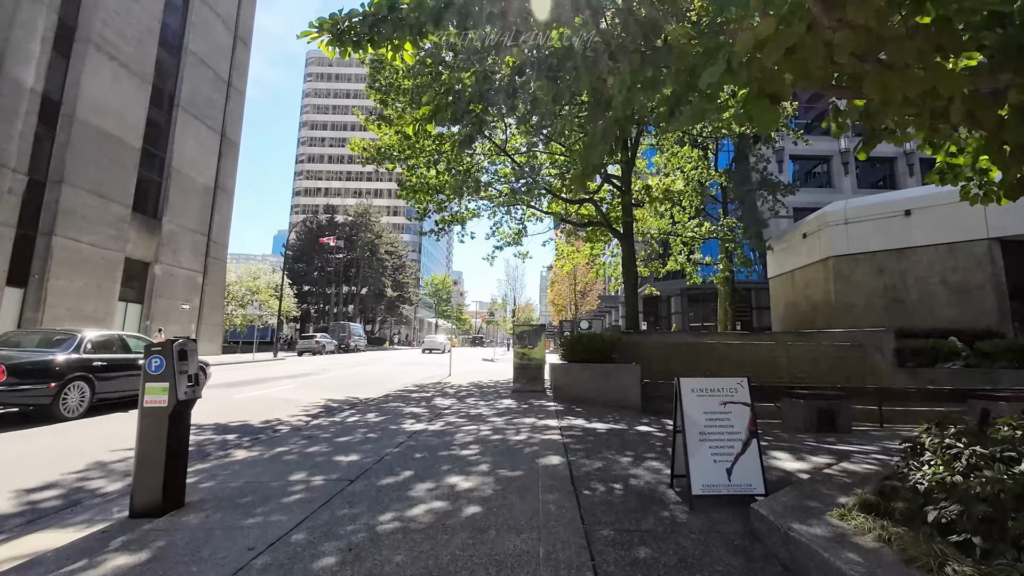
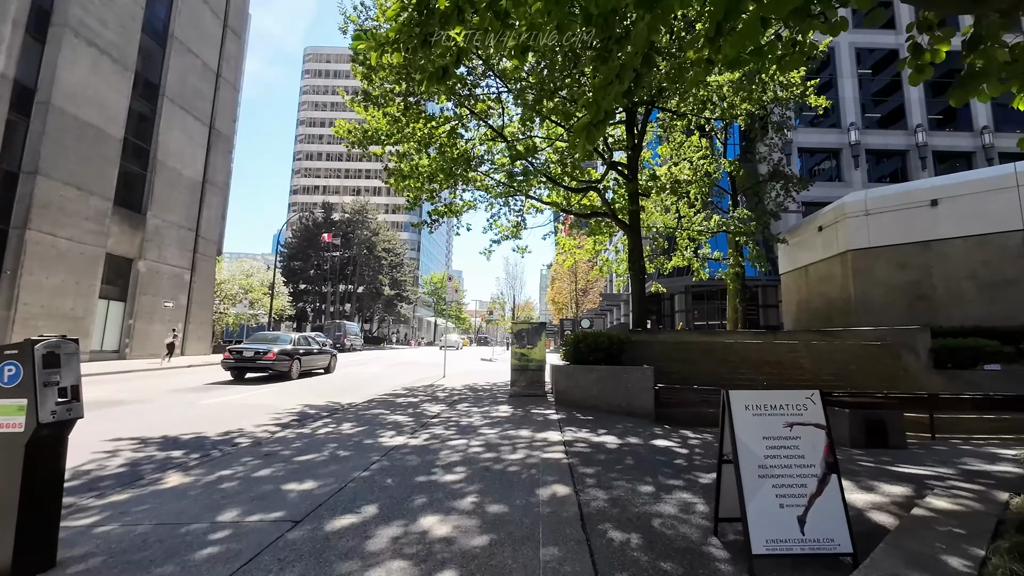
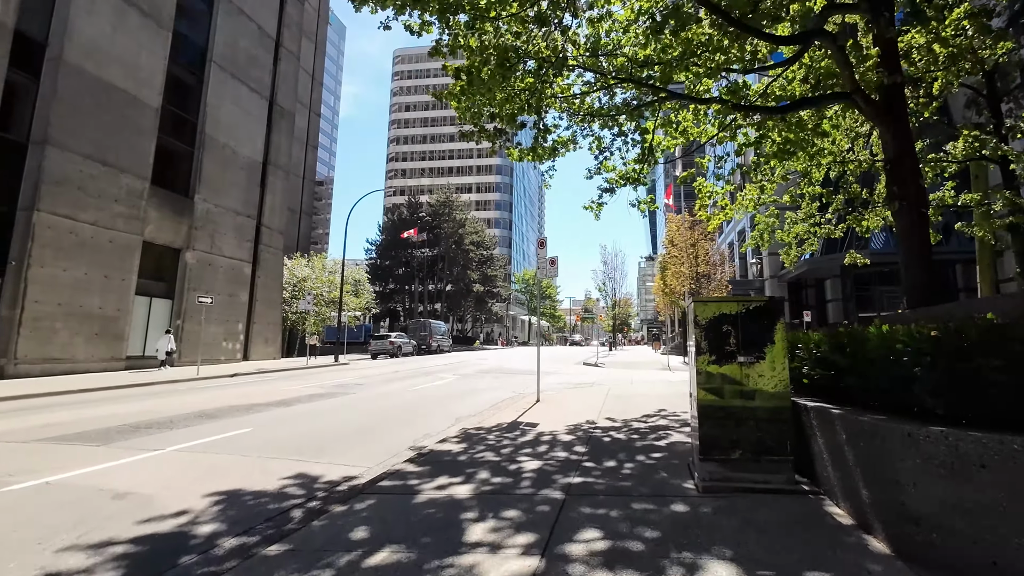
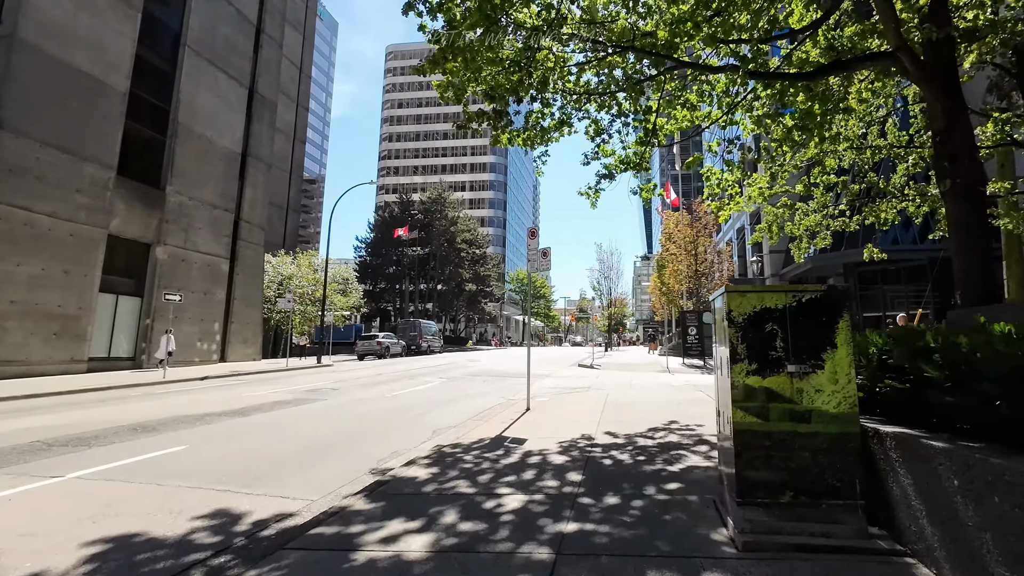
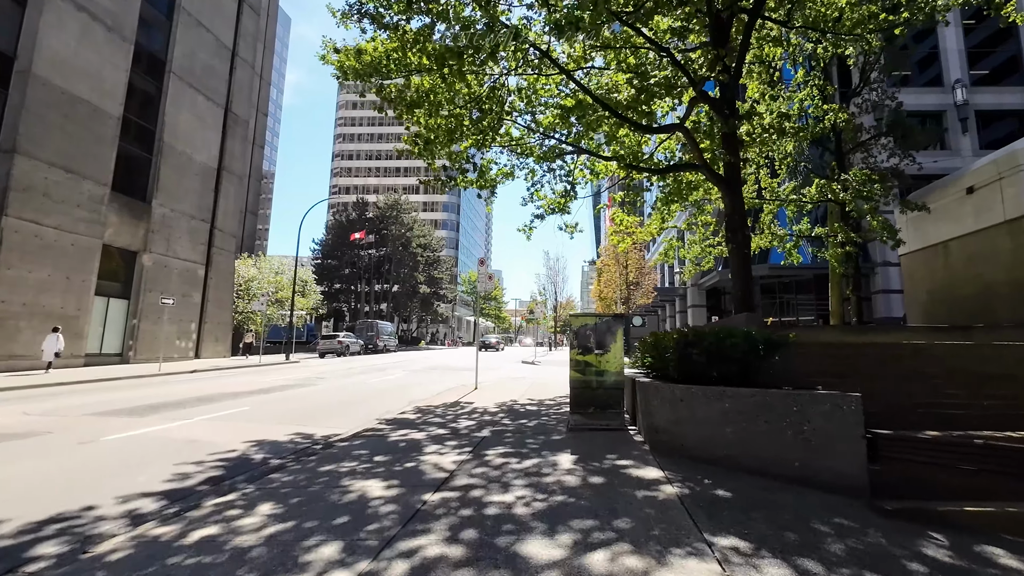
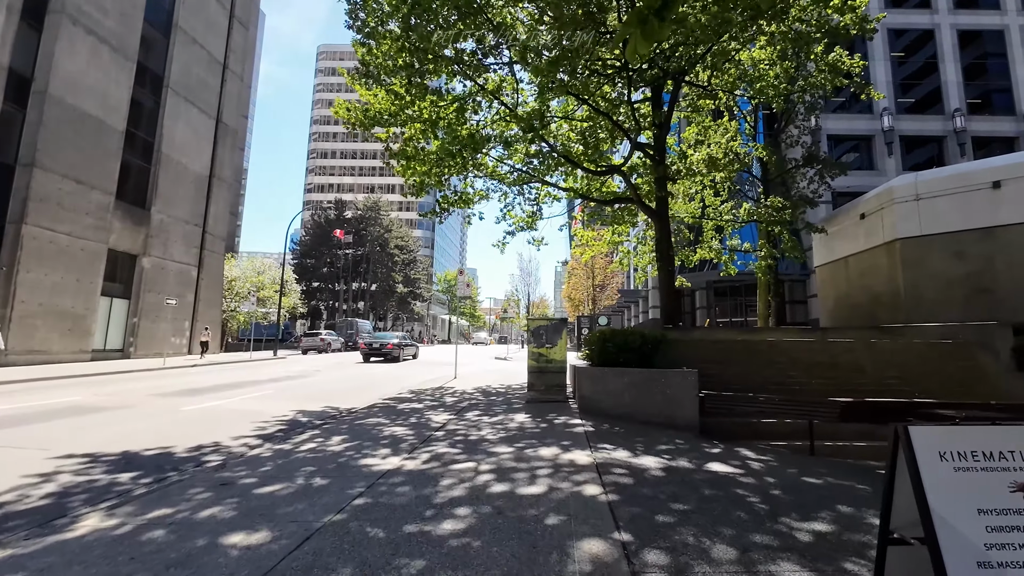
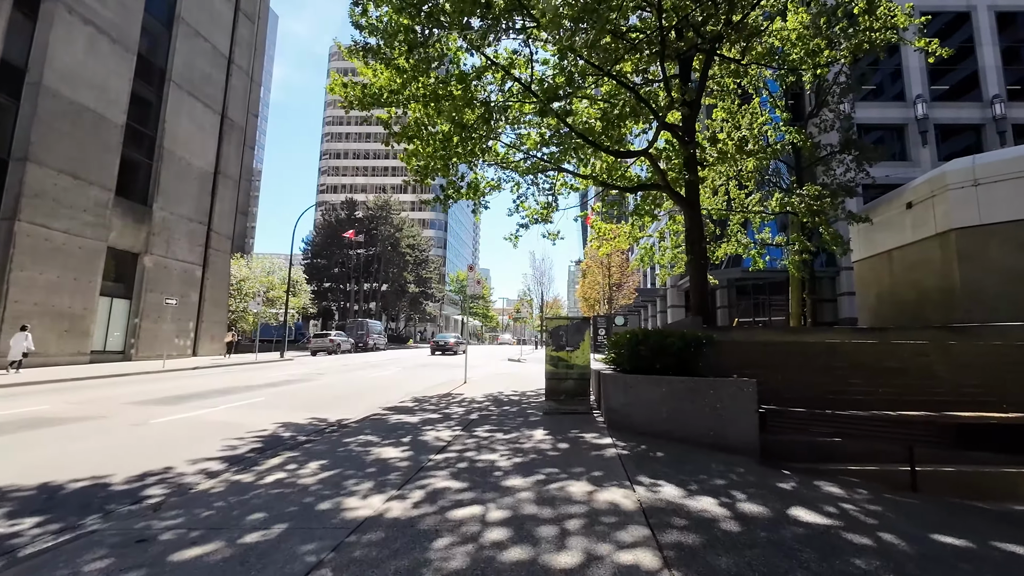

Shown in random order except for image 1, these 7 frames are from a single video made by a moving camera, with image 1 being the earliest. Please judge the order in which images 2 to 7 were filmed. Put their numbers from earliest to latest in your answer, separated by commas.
2, 6, 7, 5, 3, 4
